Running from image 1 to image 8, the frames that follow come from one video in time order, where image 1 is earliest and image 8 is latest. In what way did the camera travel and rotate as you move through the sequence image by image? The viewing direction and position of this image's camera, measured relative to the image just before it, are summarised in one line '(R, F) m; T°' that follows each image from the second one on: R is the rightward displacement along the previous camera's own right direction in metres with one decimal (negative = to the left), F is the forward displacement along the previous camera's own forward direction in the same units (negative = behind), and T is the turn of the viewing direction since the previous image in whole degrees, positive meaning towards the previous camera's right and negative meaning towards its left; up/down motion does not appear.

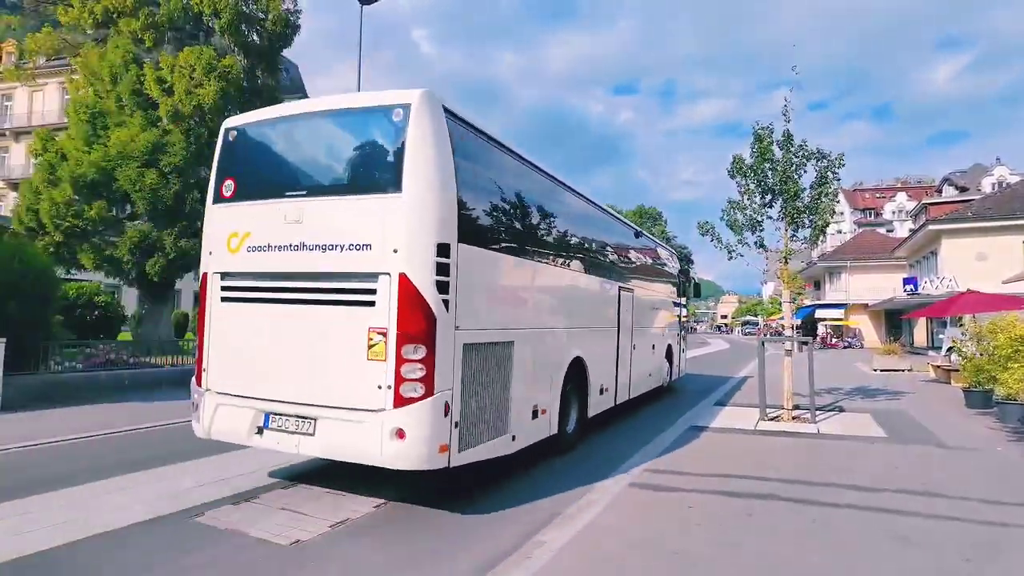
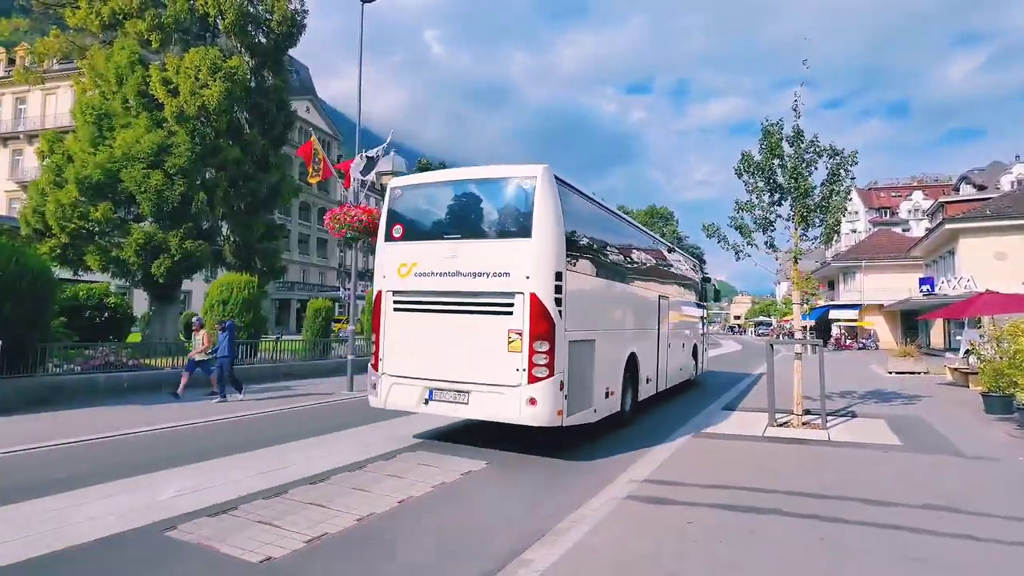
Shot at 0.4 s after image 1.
(+0.2, +0.3) m; -1°
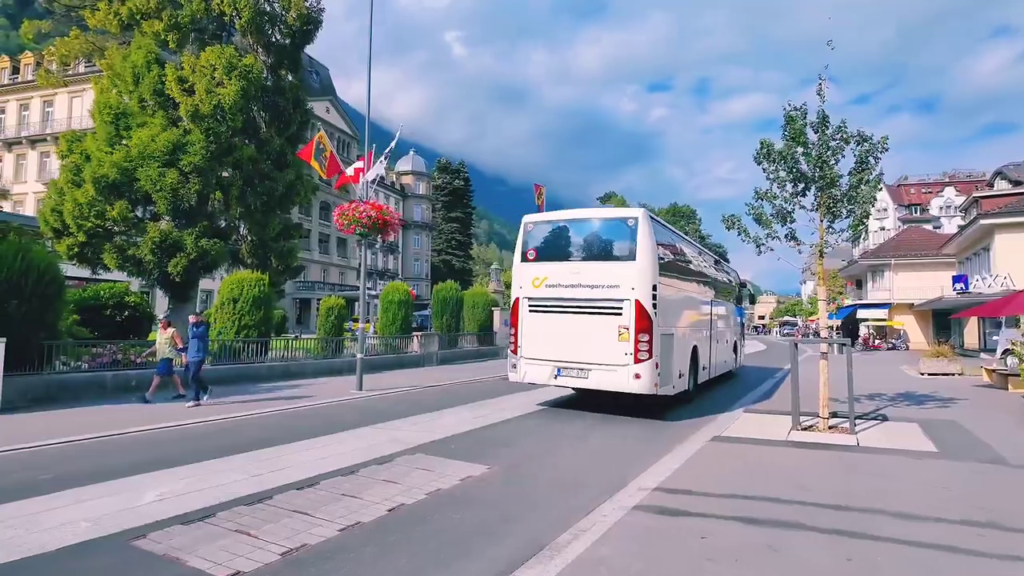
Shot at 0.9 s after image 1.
(+0.2, +0.4) m; -2°
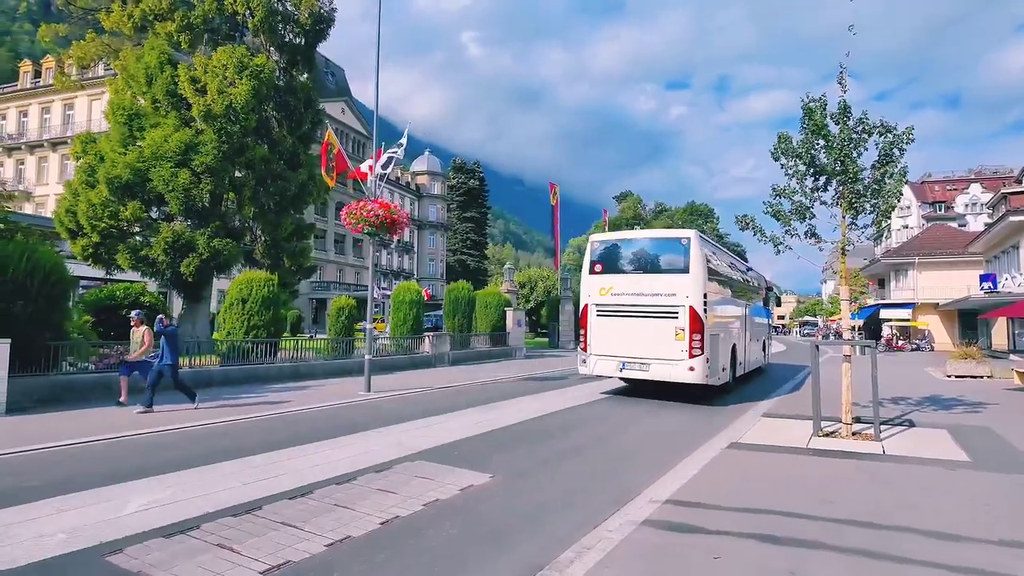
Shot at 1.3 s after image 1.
(+0.1, +0.3) m; -2°
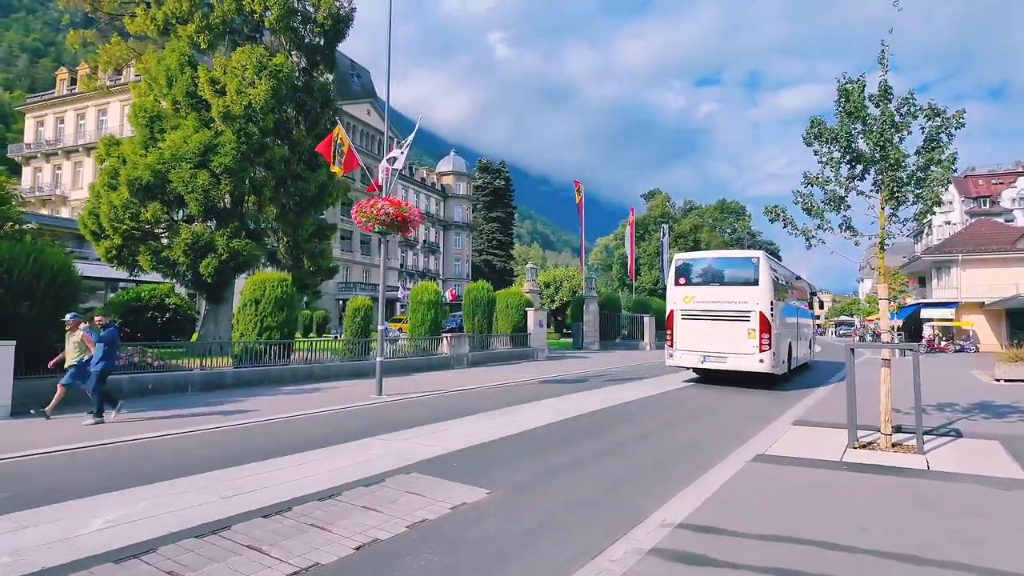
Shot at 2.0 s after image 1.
(+0.3, +0.5) m; -3°
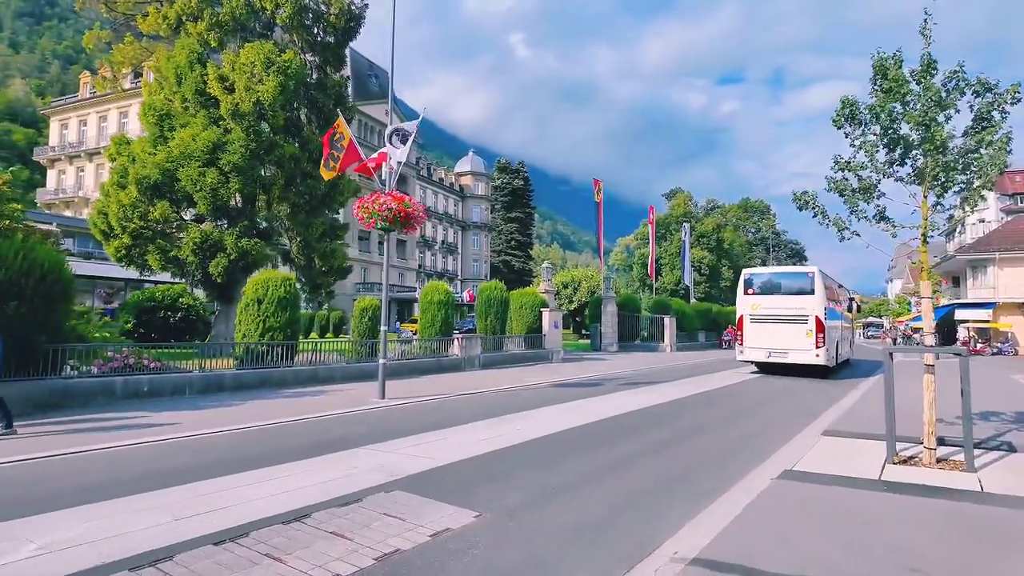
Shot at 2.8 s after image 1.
(+0.2, +0.7) m; -2°
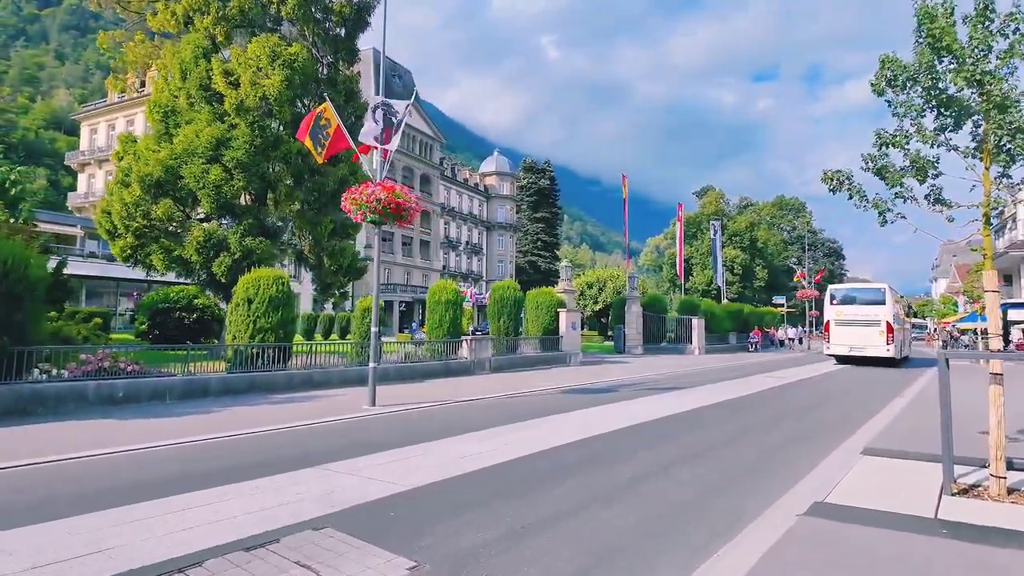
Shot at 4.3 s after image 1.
(+0.6, +1.1) m; -3°
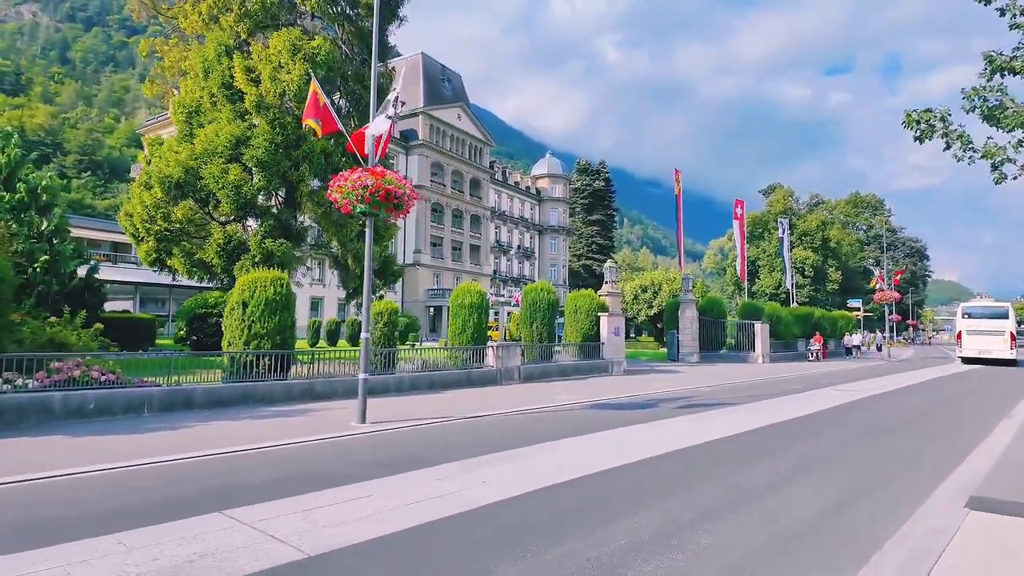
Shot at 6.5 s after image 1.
(+0.9, +1.8) m; -6°
